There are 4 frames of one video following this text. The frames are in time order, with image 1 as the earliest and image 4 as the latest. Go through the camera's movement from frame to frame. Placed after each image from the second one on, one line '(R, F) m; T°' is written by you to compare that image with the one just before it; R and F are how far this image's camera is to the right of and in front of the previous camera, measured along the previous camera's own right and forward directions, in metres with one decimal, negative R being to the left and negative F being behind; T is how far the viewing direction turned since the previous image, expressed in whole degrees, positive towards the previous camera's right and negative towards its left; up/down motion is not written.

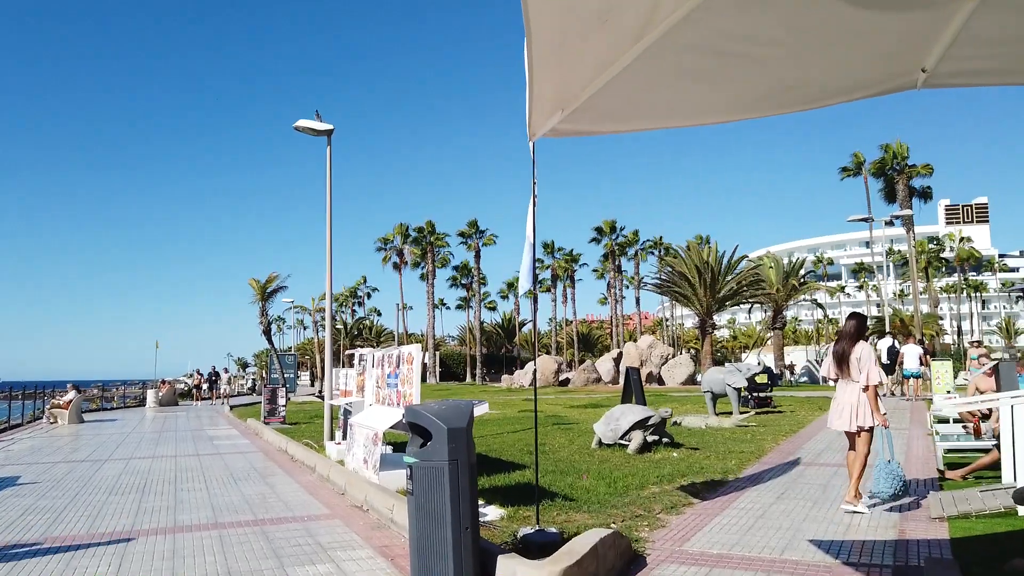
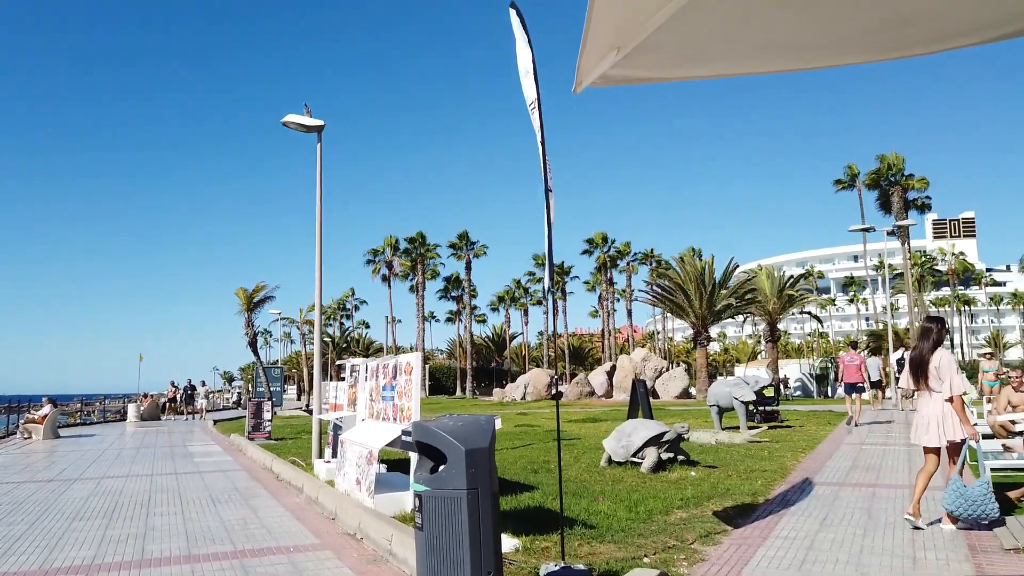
(-0.2, +0.8) m; +1°
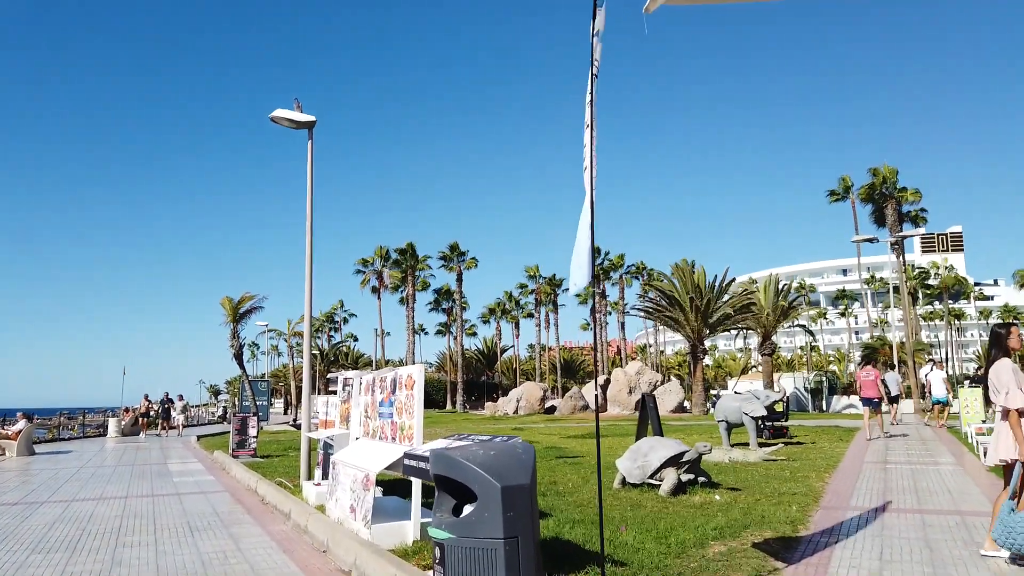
(-0.3, +0.8) m; +1°
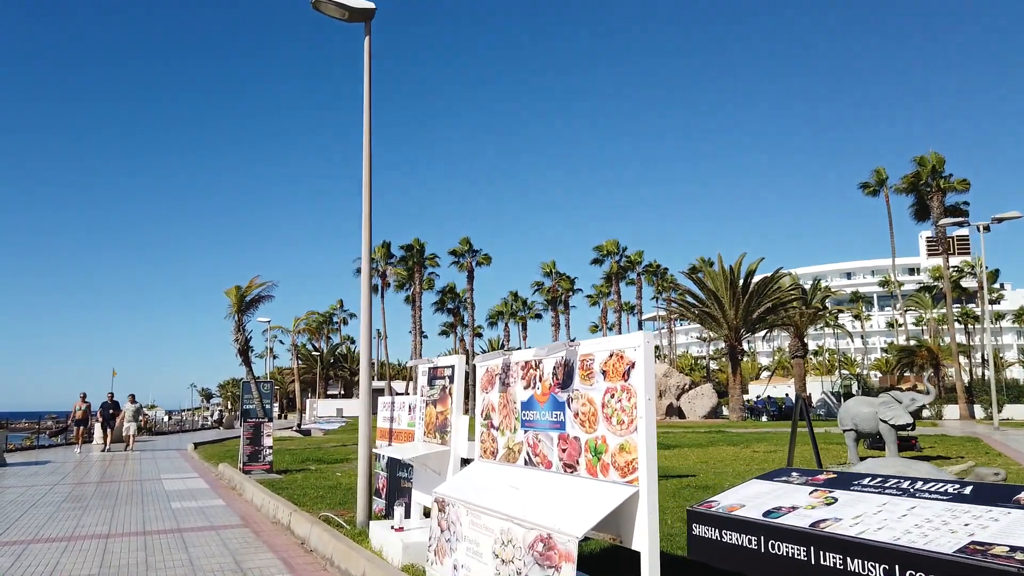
(-1.7, +3.3) m; +1°
